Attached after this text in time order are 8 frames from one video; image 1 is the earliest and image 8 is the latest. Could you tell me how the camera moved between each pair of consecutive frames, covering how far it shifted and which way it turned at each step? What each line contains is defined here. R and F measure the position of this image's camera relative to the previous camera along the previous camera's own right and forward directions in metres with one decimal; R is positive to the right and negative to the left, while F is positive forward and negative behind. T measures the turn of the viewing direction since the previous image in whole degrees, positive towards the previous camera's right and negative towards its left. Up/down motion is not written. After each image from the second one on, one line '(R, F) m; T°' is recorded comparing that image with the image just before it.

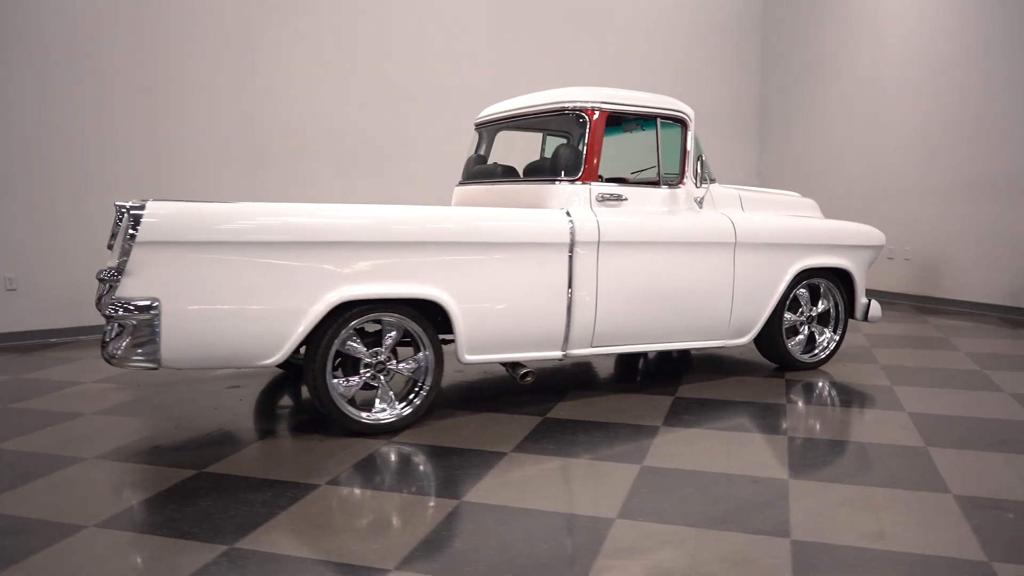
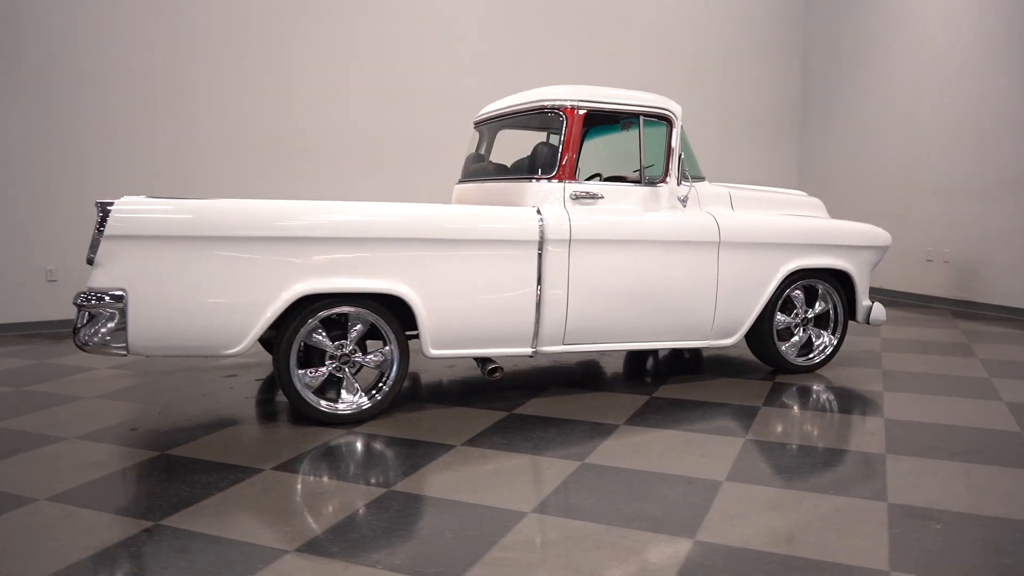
(+0.6, 0.0) m; -5°
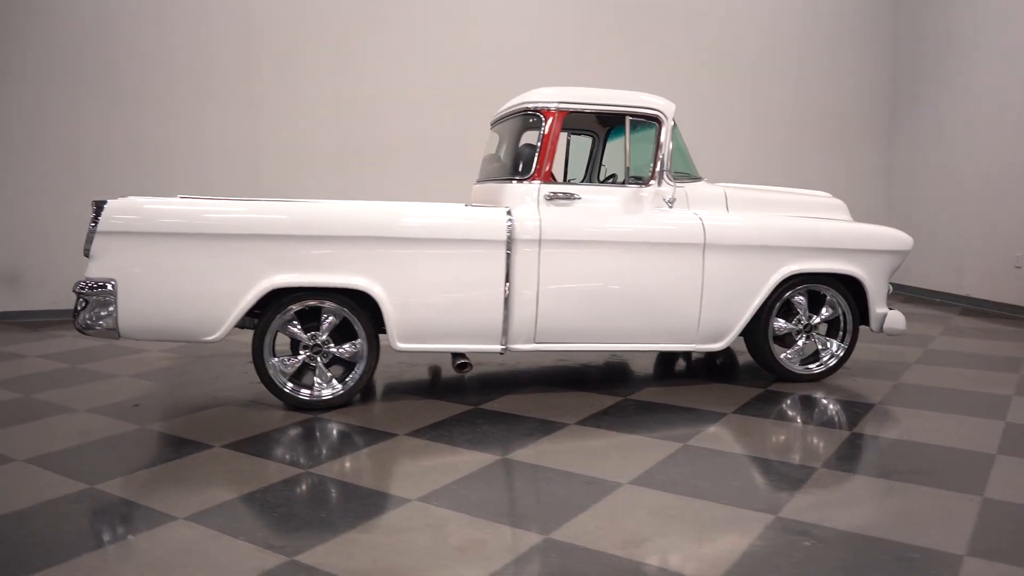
(+0.9, 0.0) m; -10°
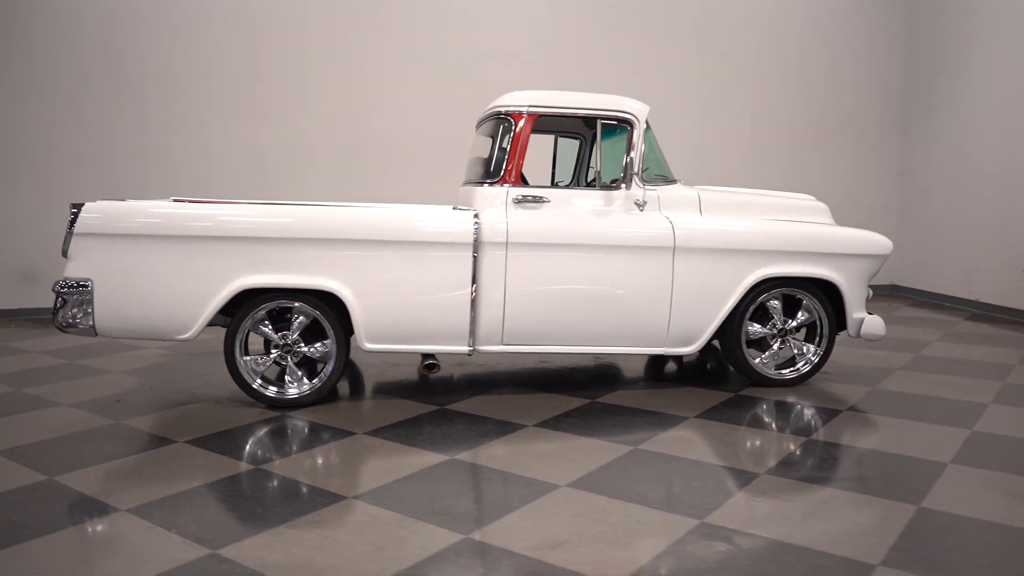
(+0.4, 0.0) m; -3°
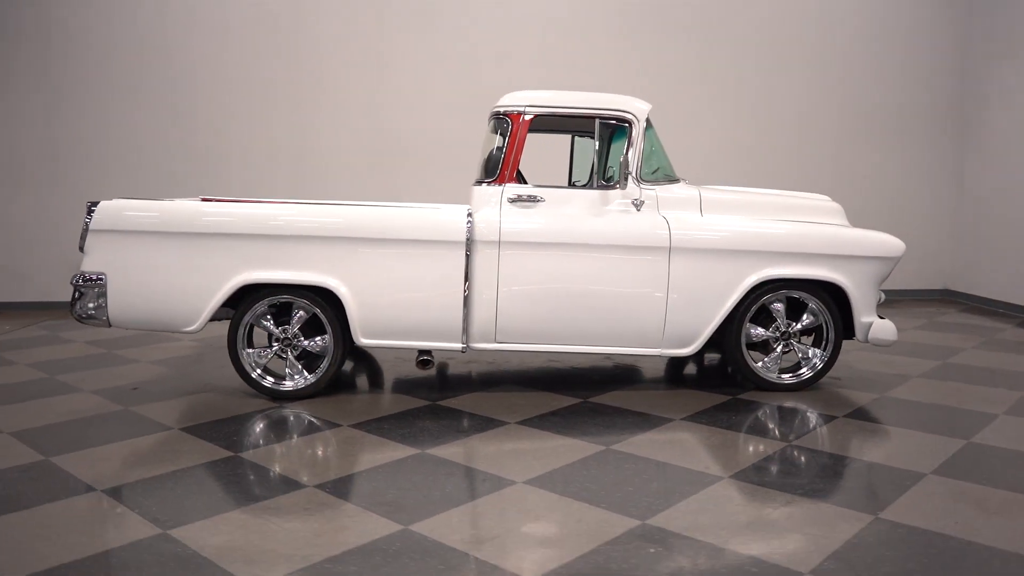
(+0.5, 0.0) m; -5°
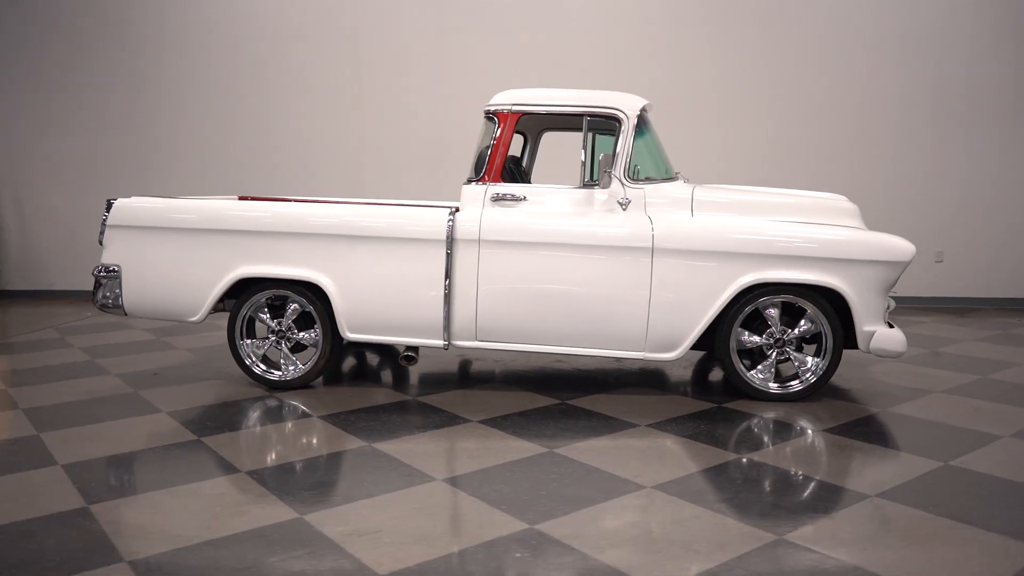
(+0.8, +0.1) m; -9°
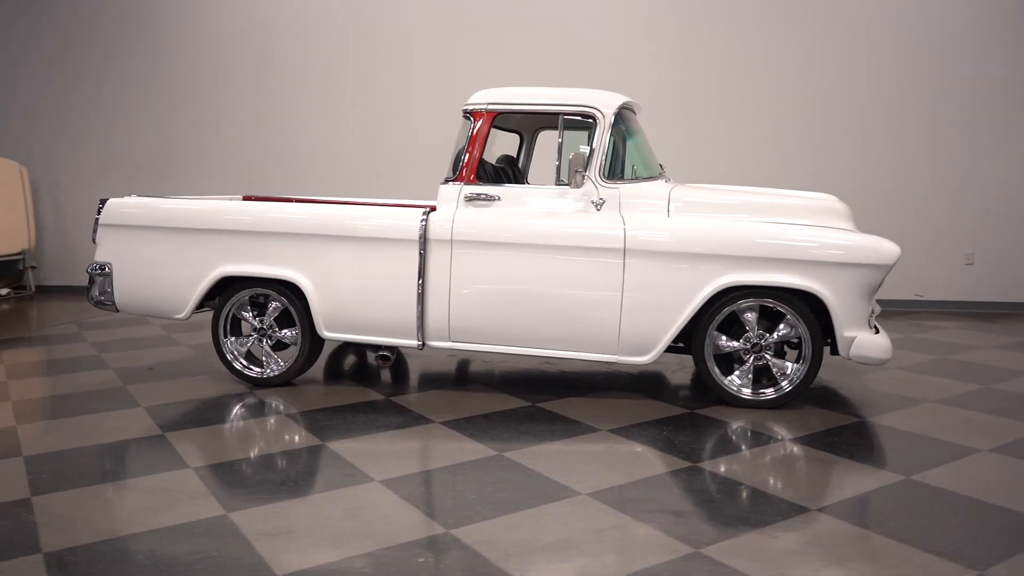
(+0.5, +0.1) m; -4°
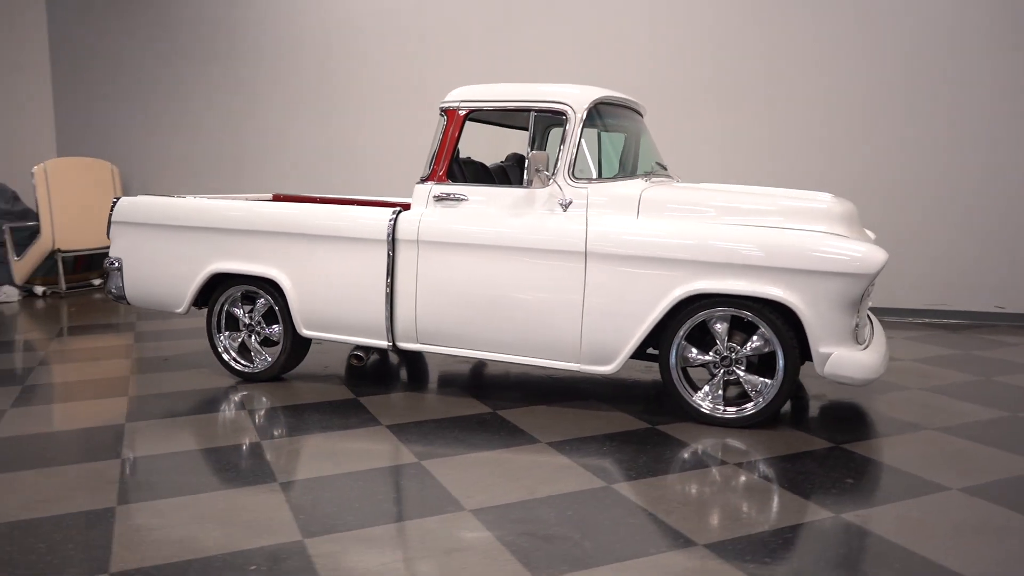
(+0.9, +0.2) m; -9°
